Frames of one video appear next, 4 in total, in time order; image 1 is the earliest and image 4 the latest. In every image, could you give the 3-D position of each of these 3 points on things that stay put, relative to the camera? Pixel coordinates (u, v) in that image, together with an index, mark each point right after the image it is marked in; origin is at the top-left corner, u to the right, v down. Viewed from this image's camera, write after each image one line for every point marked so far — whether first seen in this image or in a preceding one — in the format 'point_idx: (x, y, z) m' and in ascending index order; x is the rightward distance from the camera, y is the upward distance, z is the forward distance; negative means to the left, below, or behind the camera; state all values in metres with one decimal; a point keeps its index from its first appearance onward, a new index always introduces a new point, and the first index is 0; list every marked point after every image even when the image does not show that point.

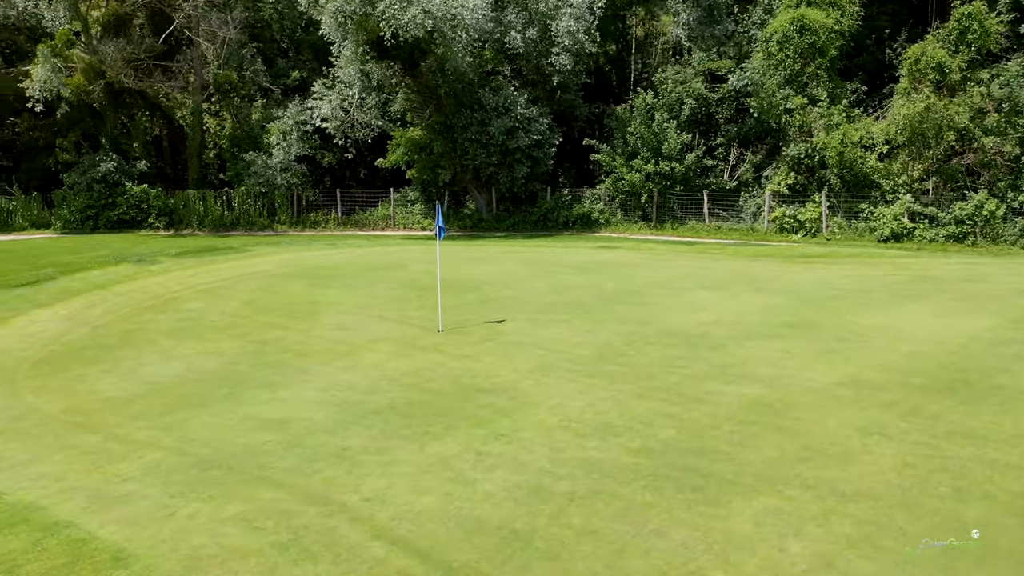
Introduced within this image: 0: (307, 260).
0: (-3.6, +0.5, +14.5) m
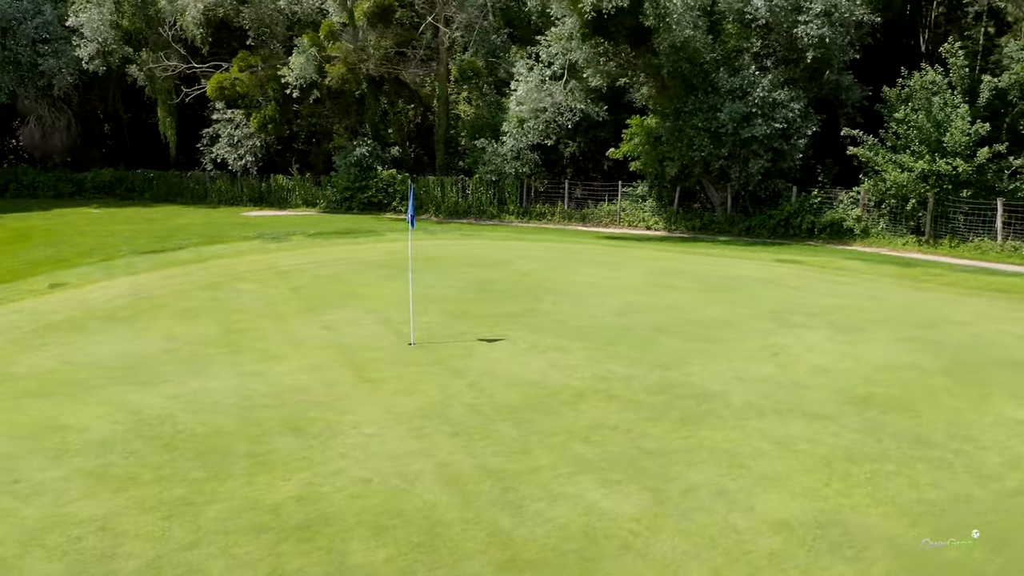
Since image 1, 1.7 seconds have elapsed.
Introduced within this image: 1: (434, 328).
0: (-1.5, +0.6, +13.2) m
1: (-0.8, -0.4, +8.6) m
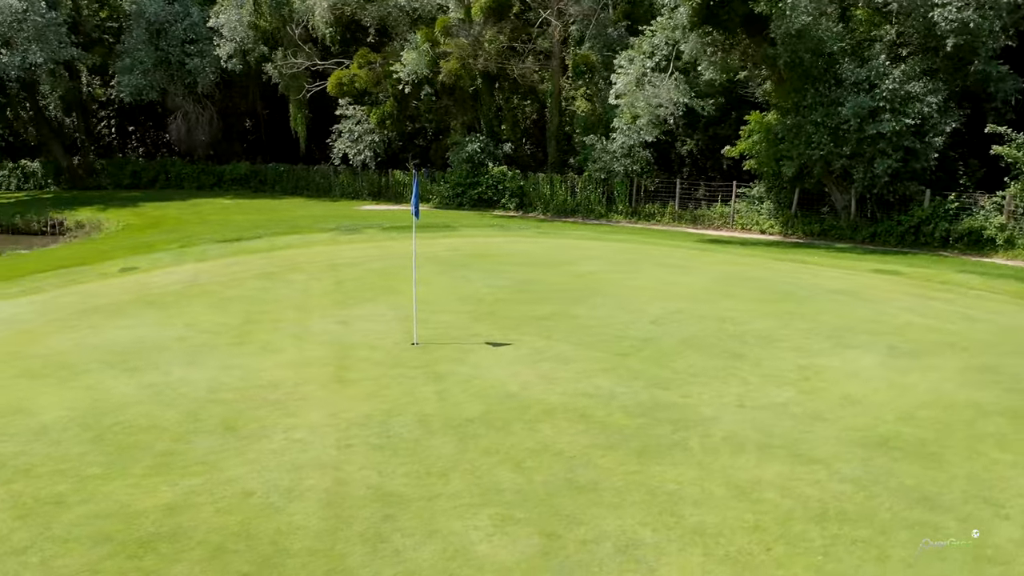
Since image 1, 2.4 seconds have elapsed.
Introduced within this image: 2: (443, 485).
0: (-0.5, +0.7, +12.8) m
1: (-0.6, -0.4, +8.1) m
2: (-0.4, -1.0, +4.3) m
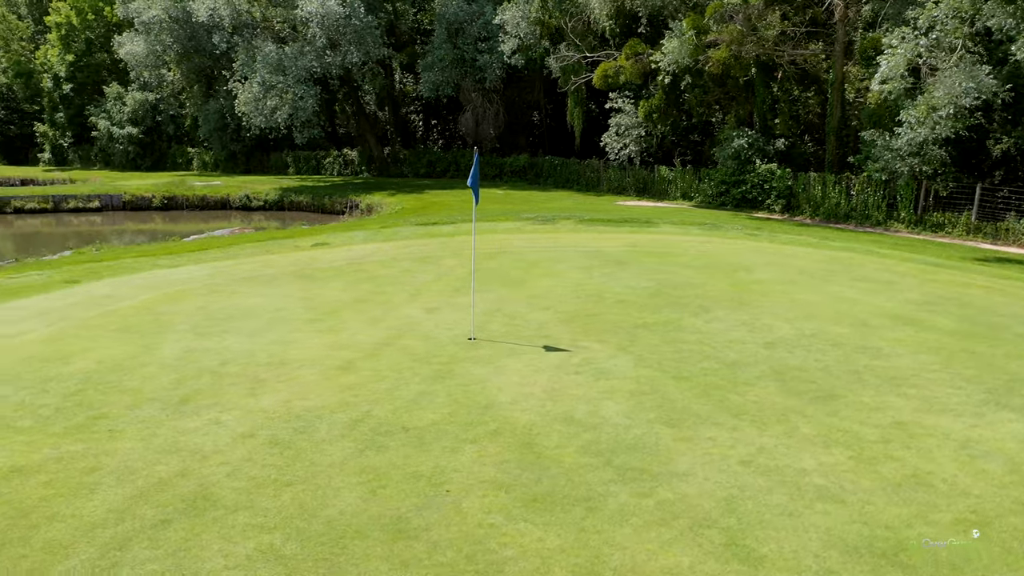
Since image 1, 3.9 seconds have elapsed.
0: (+2.1, +0.6, +11.5) m
1: (+0.1, -0.3, +7.2) m
2: (-1.1, -0.9, +3.7) m
